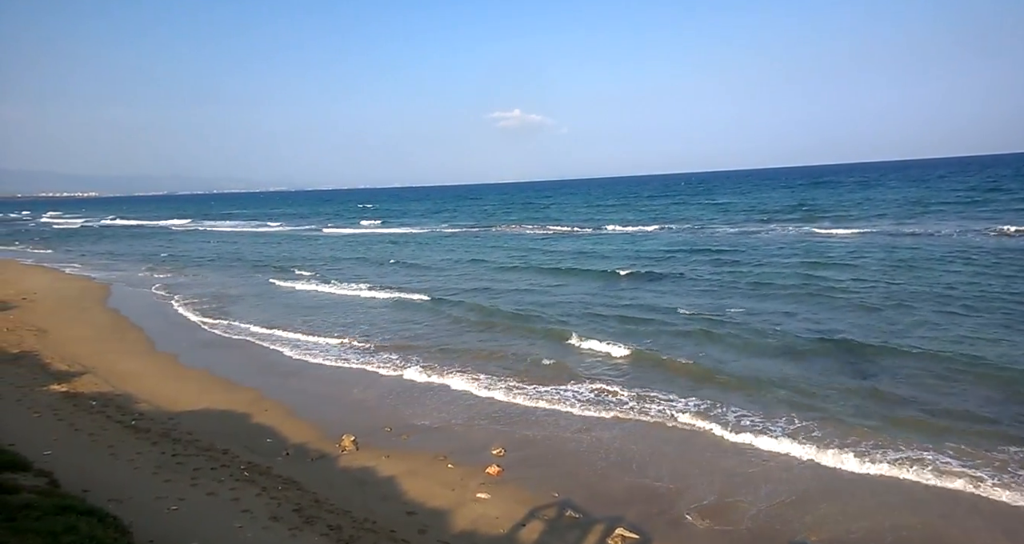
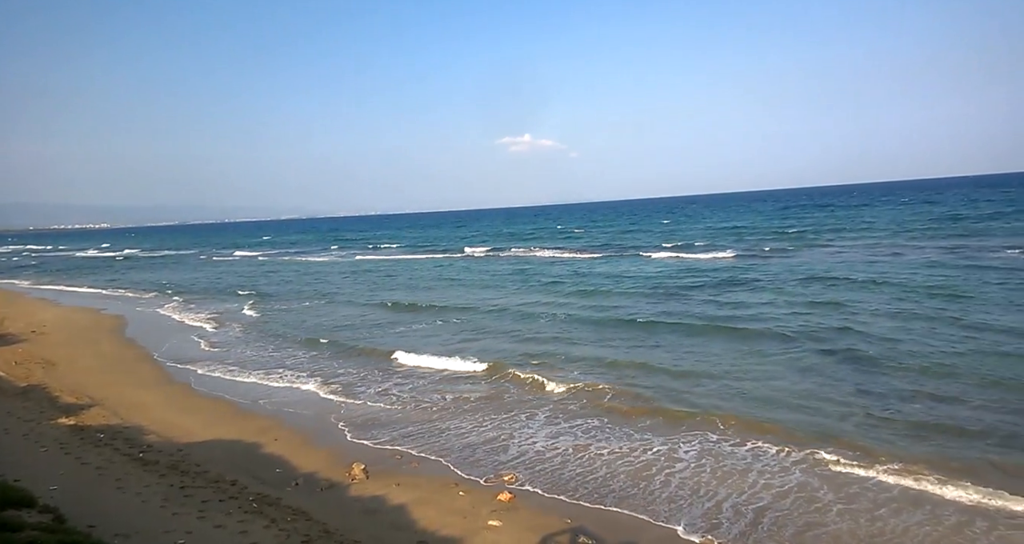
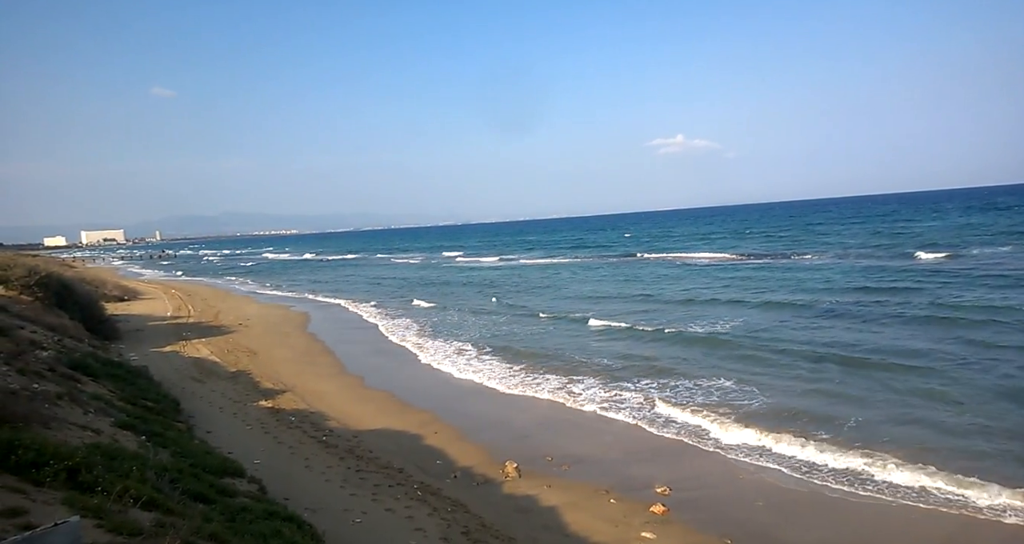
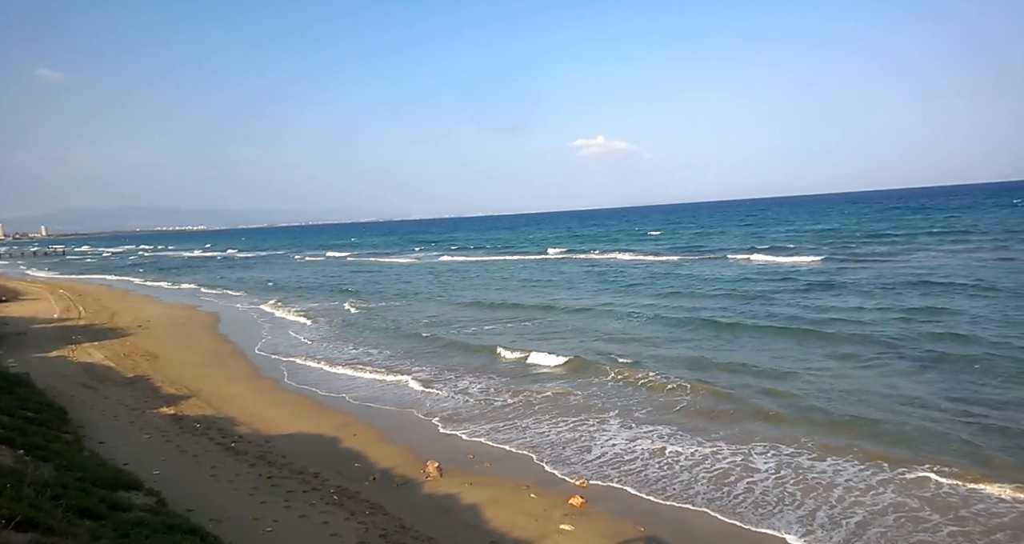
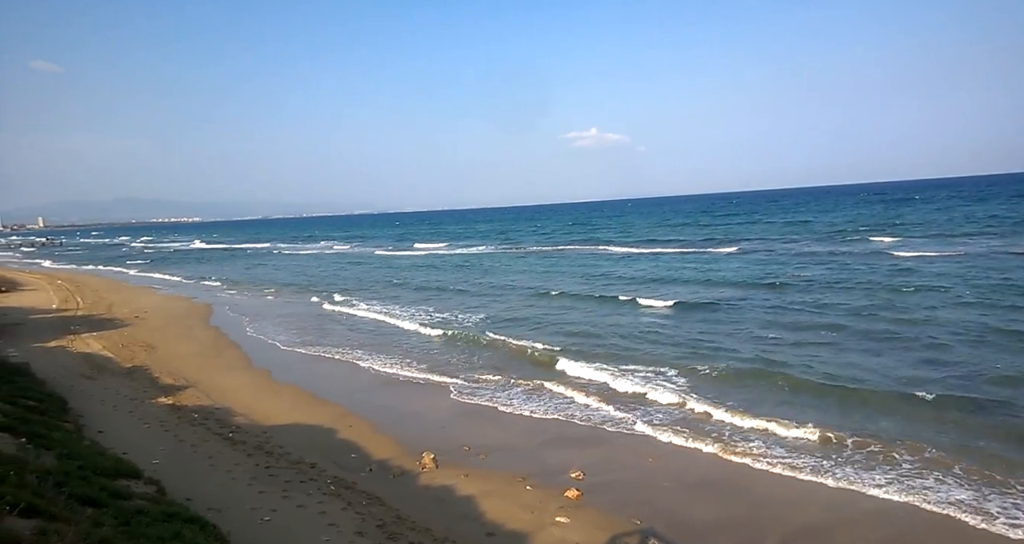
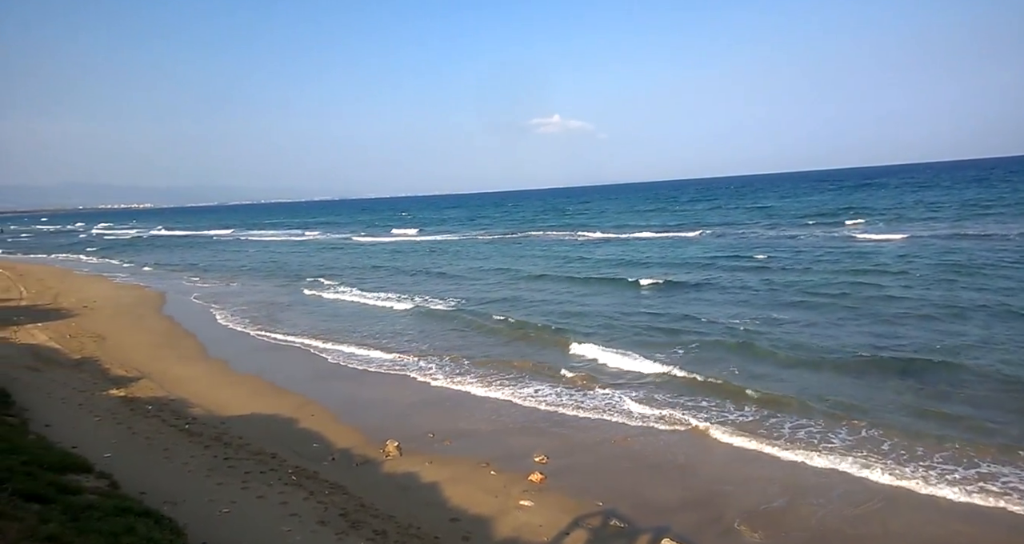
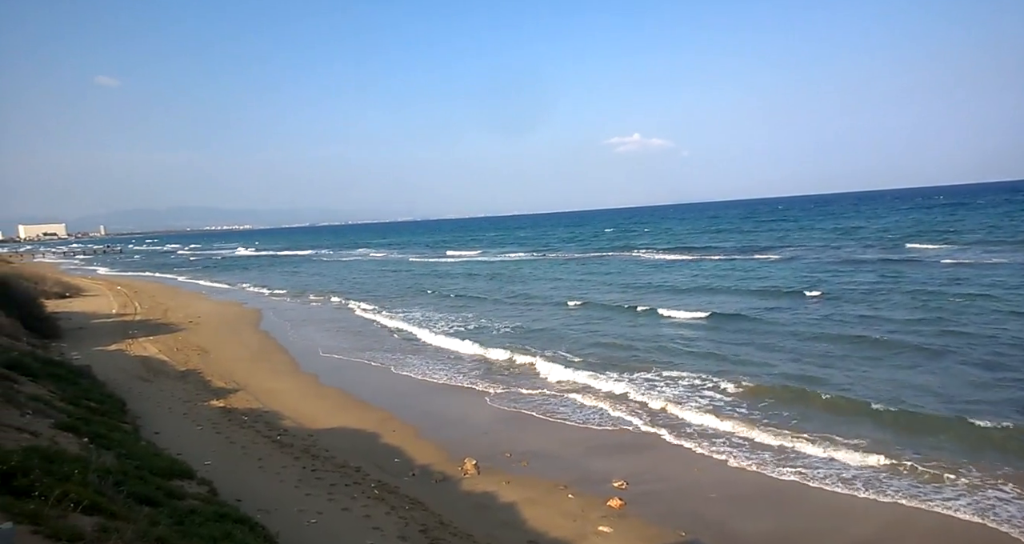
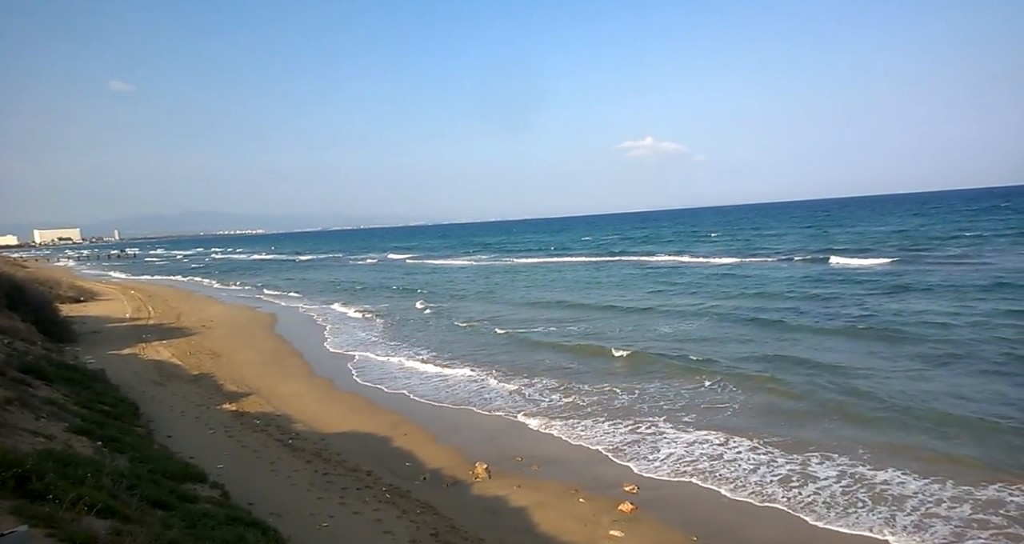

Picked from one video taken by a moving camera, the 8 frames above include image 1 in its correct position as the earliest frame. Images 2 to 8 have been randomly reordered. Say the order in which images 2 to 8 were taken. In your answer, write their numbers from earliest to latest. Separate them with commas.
6, 5, 7, 3, 8, 4, 2
